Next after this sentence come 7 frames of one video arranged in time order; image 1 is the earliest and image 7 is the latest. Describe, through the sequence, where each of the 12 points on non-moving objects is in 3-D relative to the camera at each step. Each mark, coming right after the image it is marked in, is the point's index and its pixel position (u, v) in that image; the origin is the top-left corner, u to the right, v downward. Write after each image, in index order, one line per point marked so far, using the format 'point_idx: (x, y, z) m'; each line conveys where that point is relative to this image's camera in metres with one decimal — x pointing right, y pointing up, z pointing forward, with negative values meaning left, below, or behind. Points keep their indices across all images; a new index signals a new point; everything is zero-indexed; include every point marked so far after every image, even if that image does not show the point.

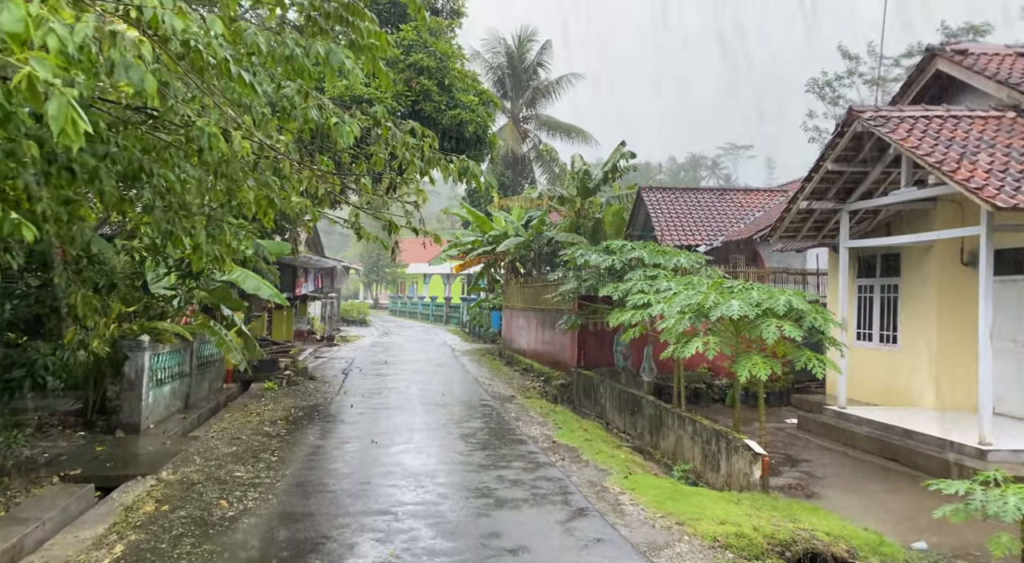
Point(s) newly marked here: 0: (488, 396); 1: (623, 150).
0: (-0.4, -1.7, +10.7) m
1: (+2.7, +3.2, +17.2) m
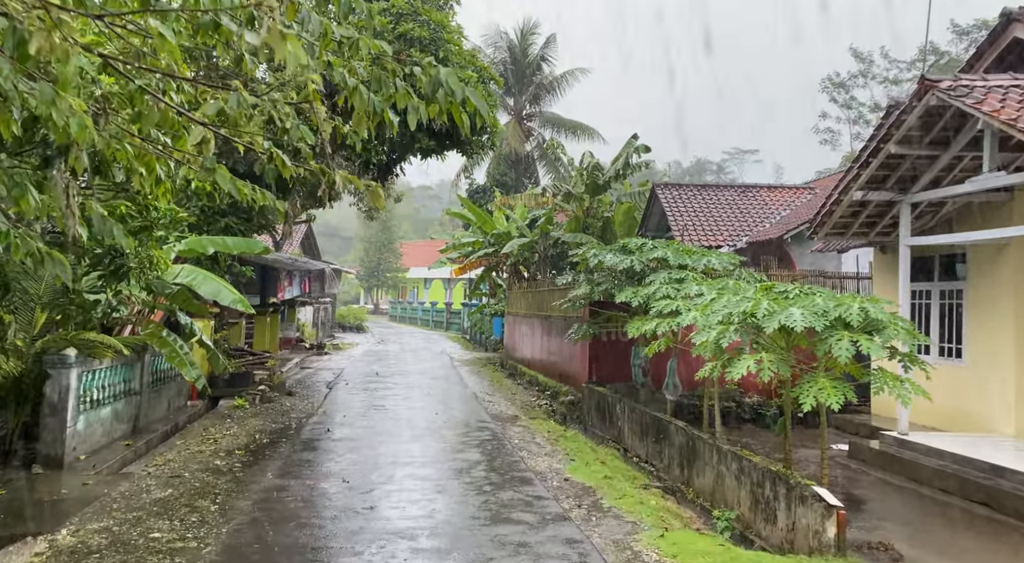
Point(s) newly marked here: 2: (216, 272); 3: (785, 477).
0: (-0.3, -1.8, +9.3) m
1: (+2.8, +3.1, +15.9) m
2: (-4.2, +0.1, +10.2) m
3: (+2.0, -1.4, +5.2) m
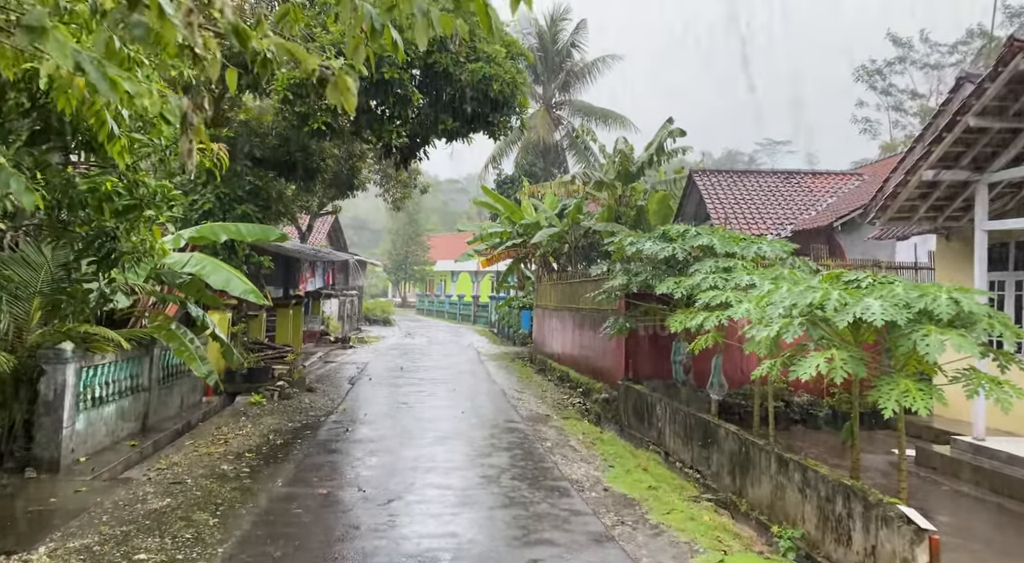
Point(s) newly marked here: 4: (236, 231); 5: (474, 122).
0: (+0.1, -1.6, +8.7) m
1: (+3.4, +3.3, +15.1) m
2: (-3.8, +0.3, +9.8) m
3: (+2.2, -1.4, +4.5) m
4: (-3.0, +0.5, +7.8) m
5: (-0.5, +2.0, +8.8) m
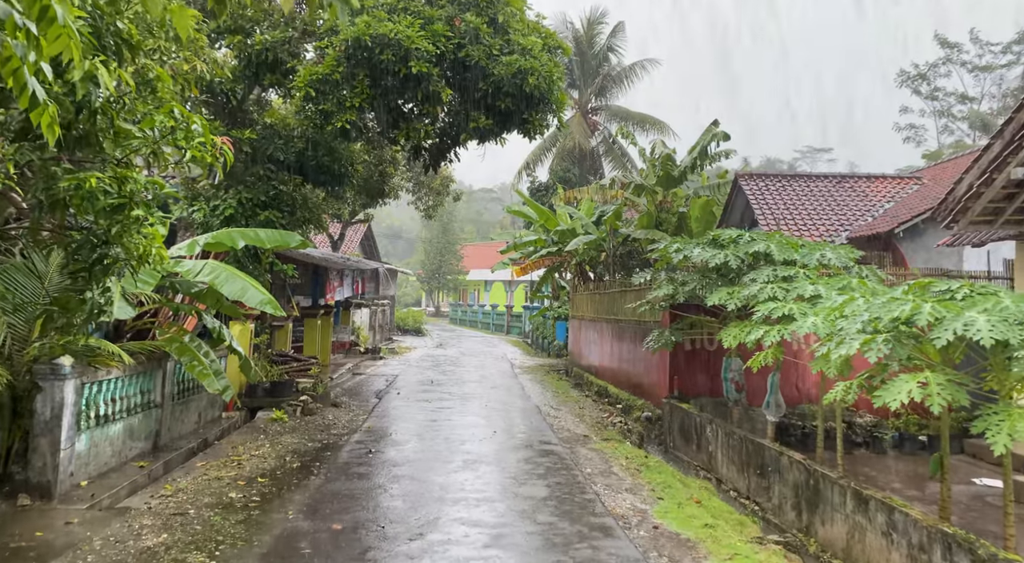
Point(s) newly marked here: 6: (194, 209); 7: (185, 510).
0: (+0.5, -1.8, +8.1) m
1: (+4.1, +3.1, +14.4) m
2: (-3.4, +0.2, +9.3) m
3: (+2.4, -1.4, +3.8) m
4: (-2.7, +0.4, +7.3) m
5: (-0.1, +1.9, +8.2) m
6: (-4.1, +0.9, +9.1) m
7: (-2.3, -1.6, +4.9) m
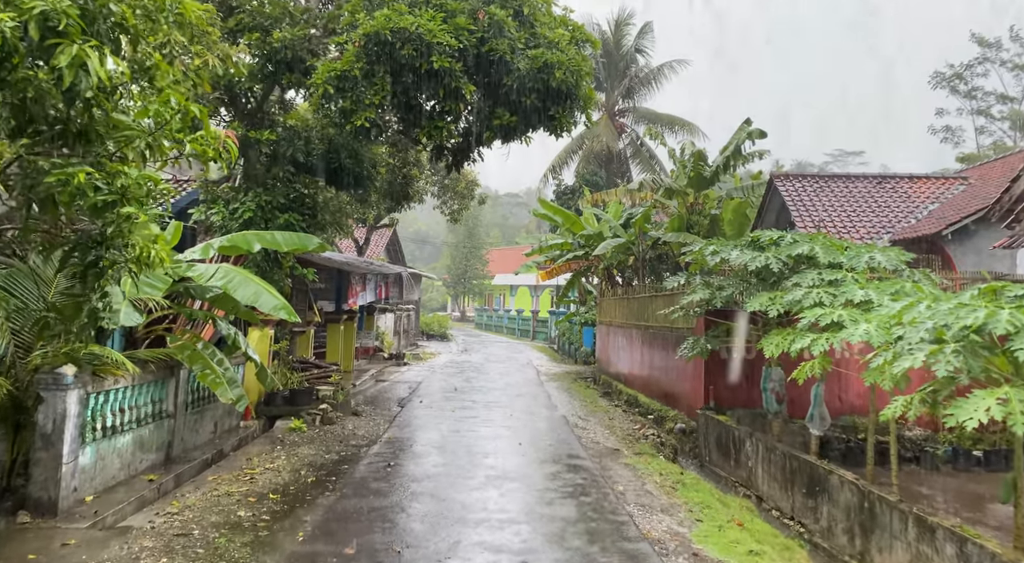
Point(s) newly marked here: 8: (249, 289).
0: (+0.8, -1.8, +7.7) m
1: (+4.6, +3.0, +13.9) m
2: (-3.0, +0.1, +9.1) m
3: (+2.6, -1.4, +3.3) m
4: (-2.4, +0.4, +7.0) m
5: (+0.2, +1.8, +7.9) m
6: (-3.7, +0.9, +8.9) m
7: (-2.1, -1.6, +4.6) m
8: (-2.4, -0.1, +6.4) m
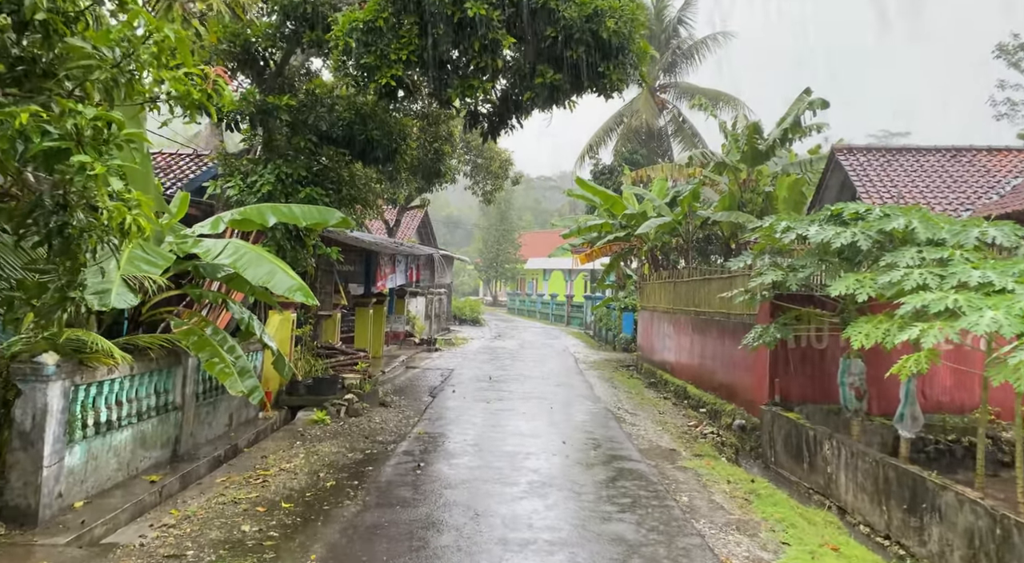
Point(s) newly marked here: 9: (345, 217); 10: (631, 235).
0: (+1.2, -1.6, +6.9) m
1: (+5.3, +3.3, +12.7) m
2: (-2.5, +0.3, +8.4) m
3: (+2.8, -1.3, +2.4) m
4: (-2.0, +0.6, +6.3) m
5: (+0.7, +2.0, +7.0) m
6: (-3.3, +1.1, +8.2) m
7: (-1.8, -1.5, +3.9) m
8: (-2.0, +0.1, +5.7) m
9: (-1.6, +0.6, +6.8) m
10: (+2.4, +1.0, +14.6) m
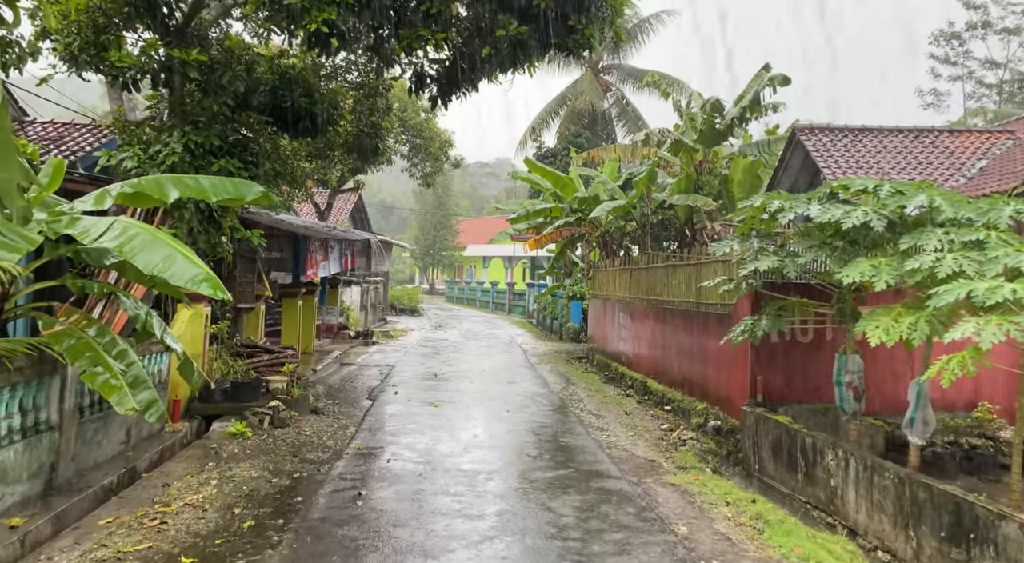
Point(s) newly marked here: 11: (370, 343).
0: (+0.8, -1.5, +6.0) m
1: (+4.4, +3.5, +12.1) m
2: (-3.0, +0.5, +7.1) m
3: (+2.8, -1.3, +1.7) m
4: (-2.3, +0.7, +5.1) m
5: (+0.3, +2.1, +6.0) m
6: (-3.7, +1.2, +6.9) m
7: (-1.9, -1.4, +2.8) m
8: (-2.3, +0.2, +4.5) m
9: (-1.9, +0.7, +5.7) m
10: (+1.4, +1.2, +13.8) m
11: (-3.2, -1.4, +16.0) m
